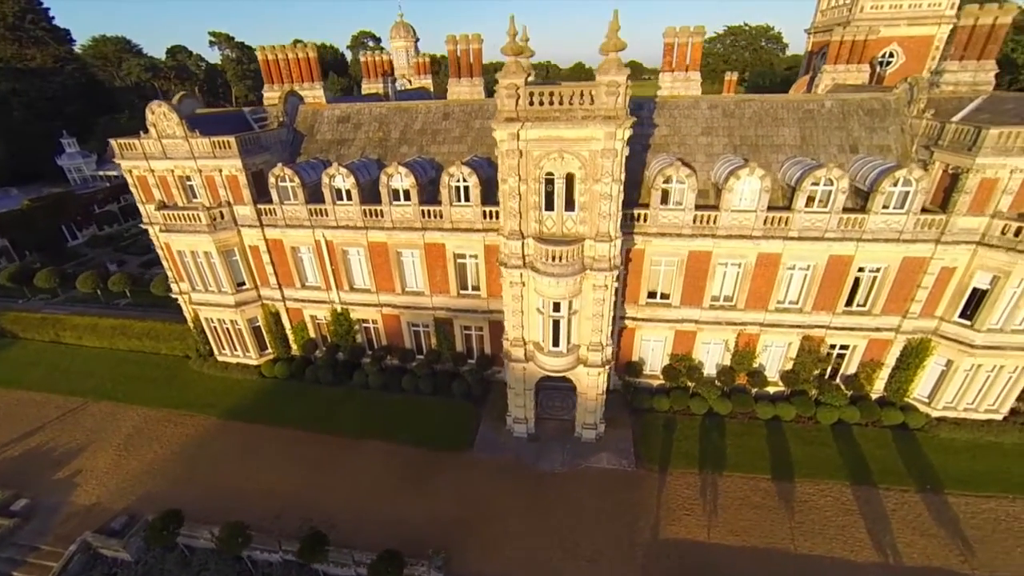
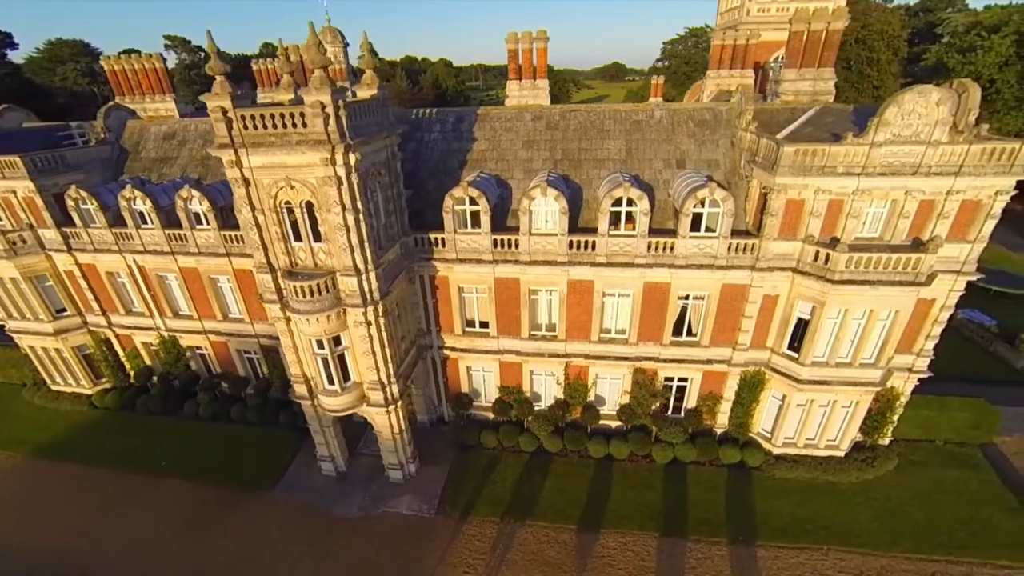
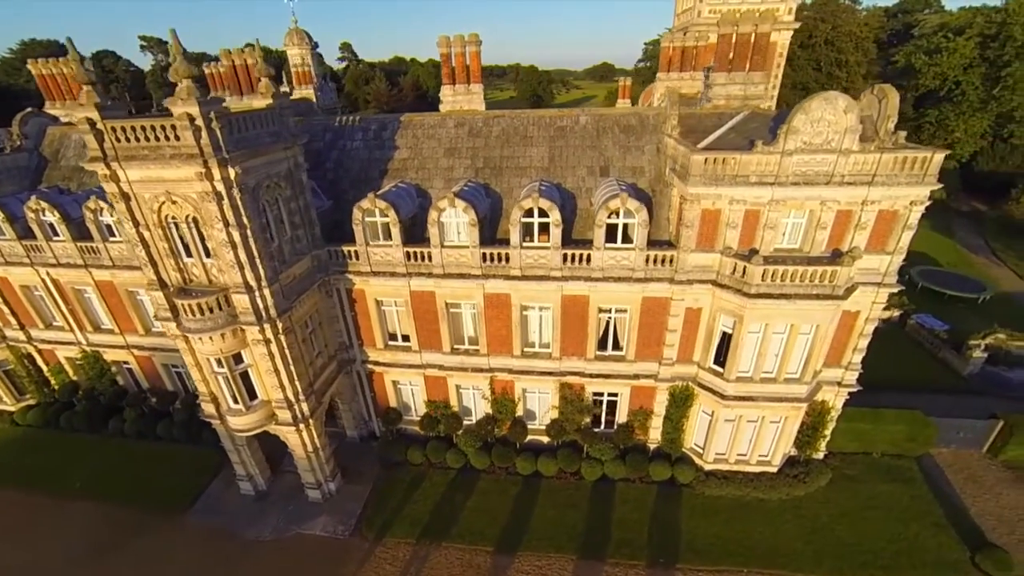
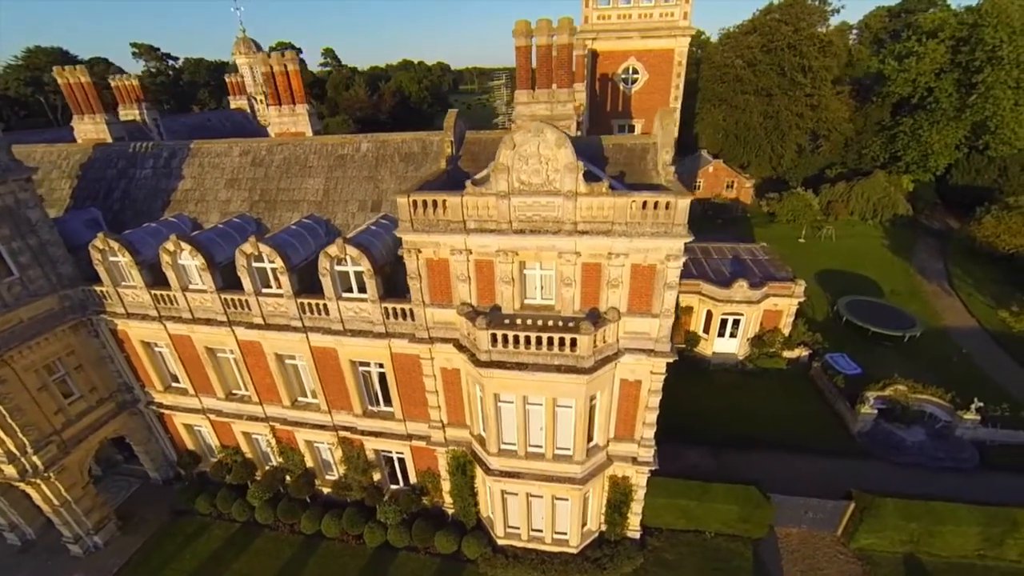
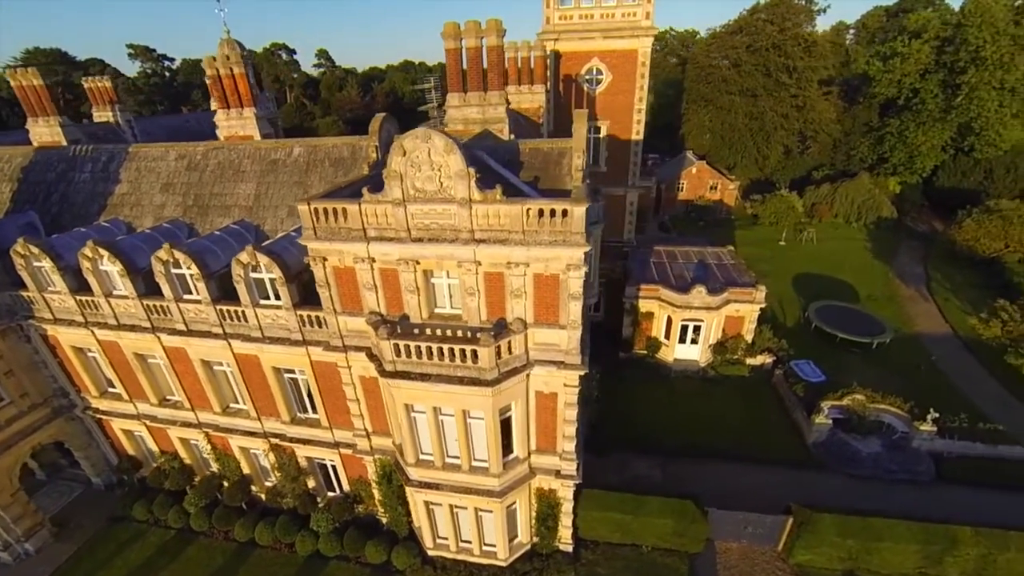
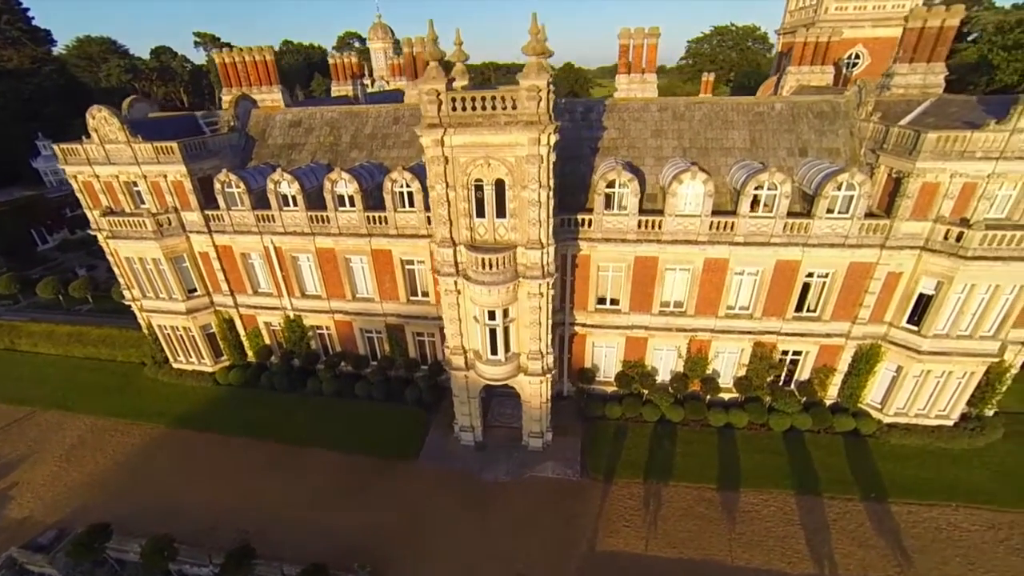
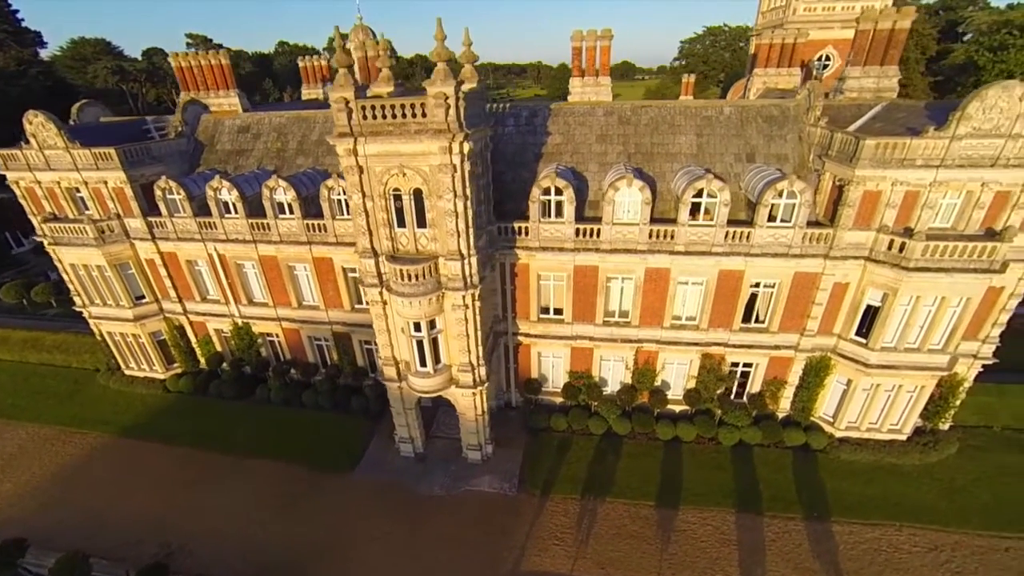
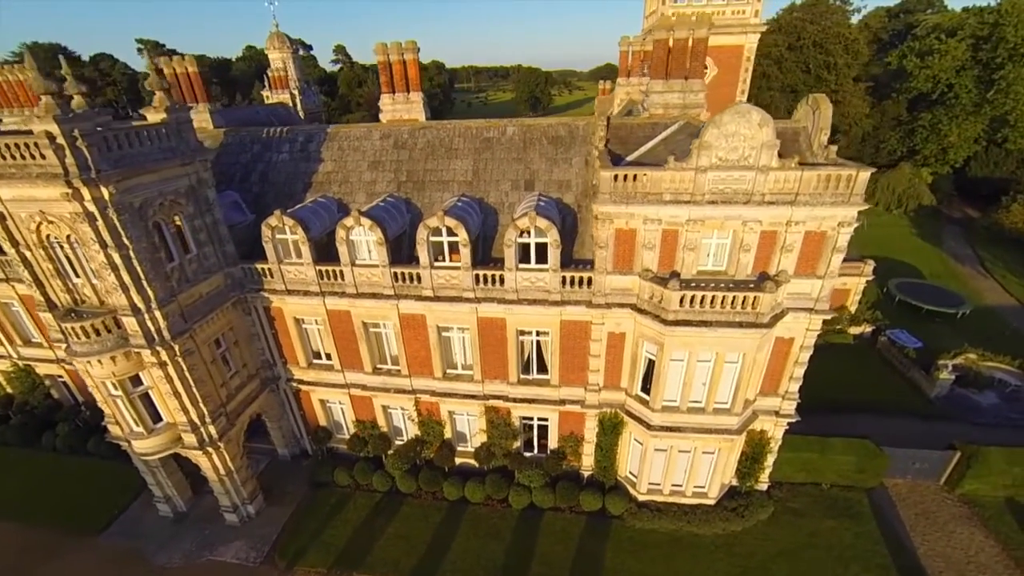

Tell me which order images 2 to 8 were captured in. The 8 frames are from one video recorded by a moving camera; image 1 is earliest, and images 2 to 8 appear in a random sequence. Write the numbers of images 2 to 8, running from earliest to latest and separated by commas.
6, 7, 2, 3, 8, 4, 5
